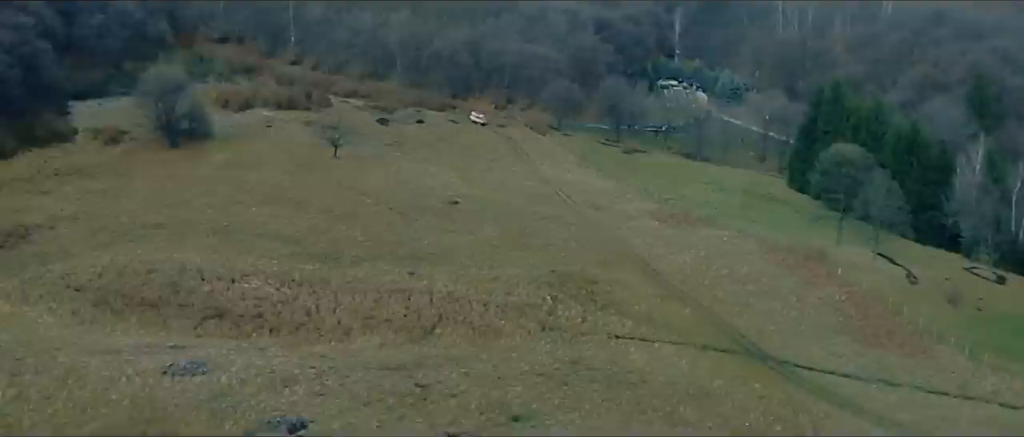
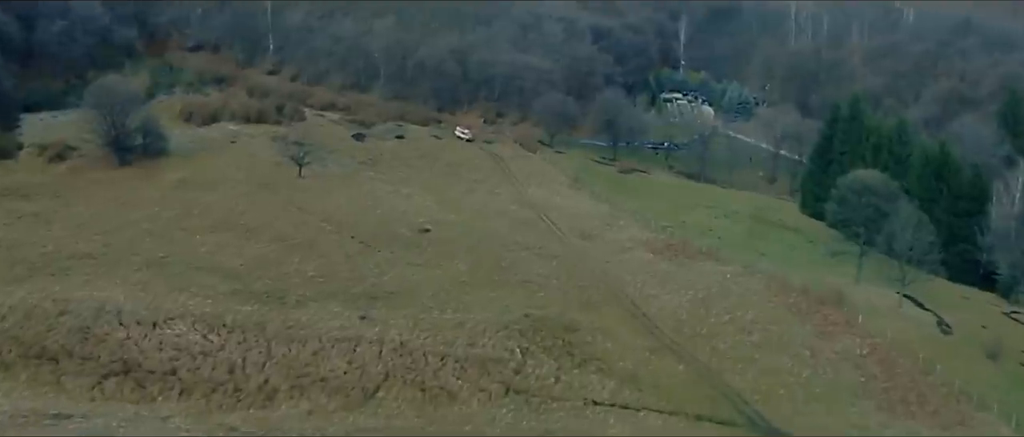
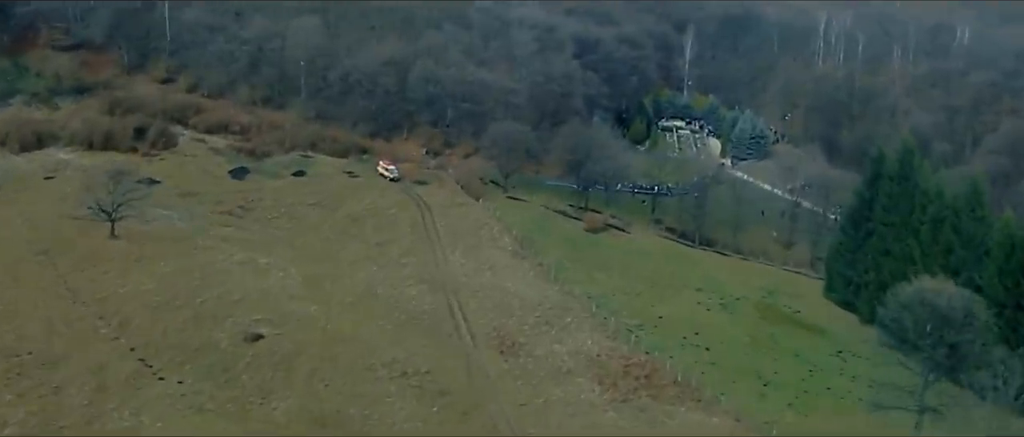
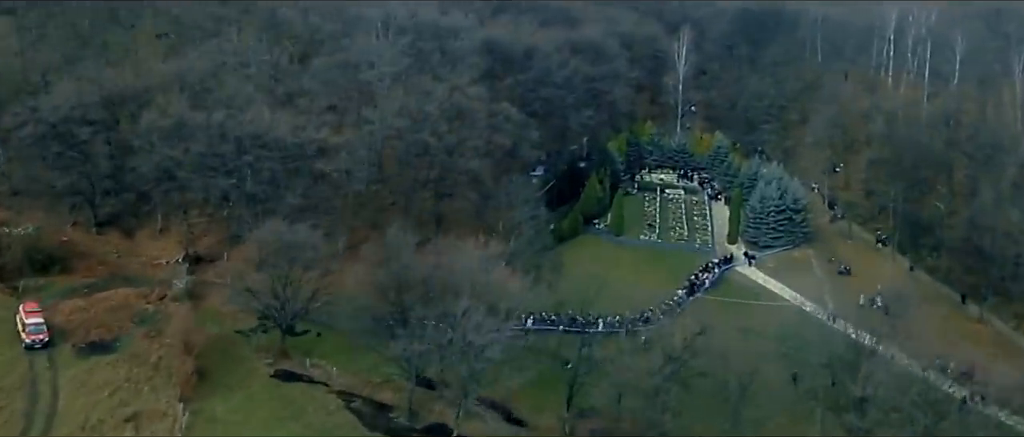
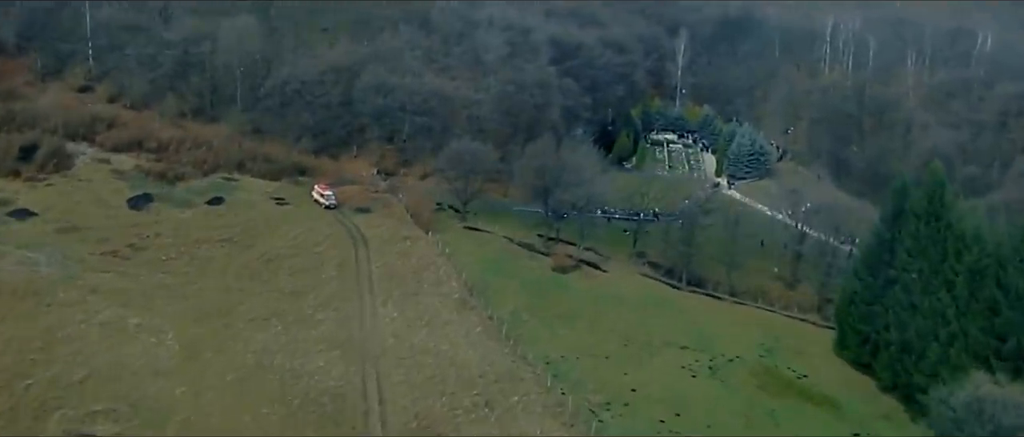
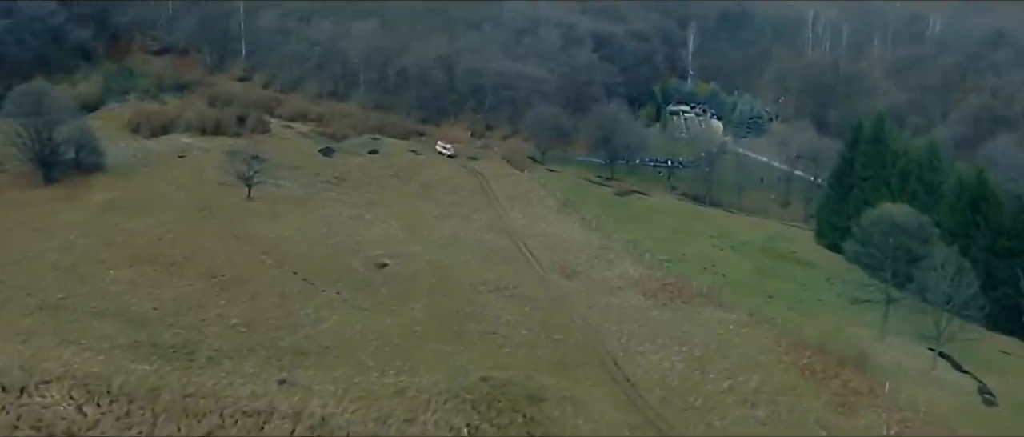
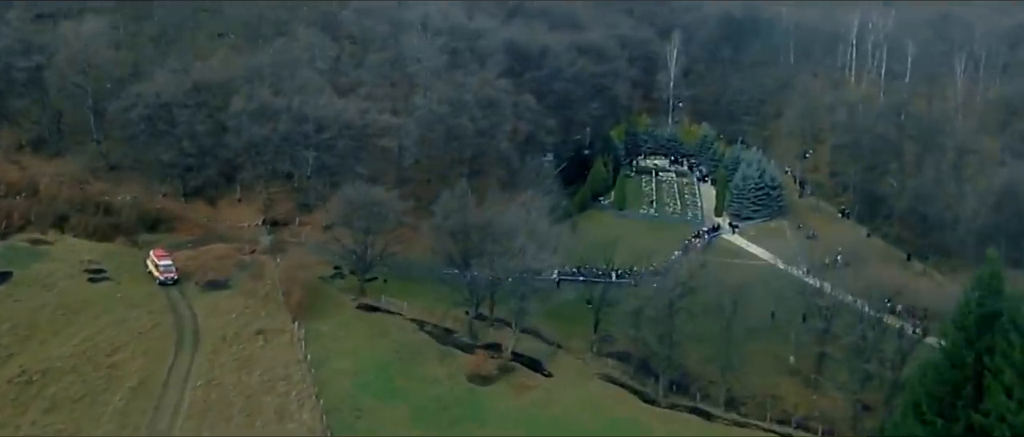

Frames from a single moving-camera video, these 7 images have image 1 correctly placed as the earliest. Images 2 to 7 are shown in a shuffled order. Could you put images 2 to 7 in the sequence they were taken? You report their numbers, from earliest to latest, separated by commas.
2, 6, 3, 5, 7, 4
